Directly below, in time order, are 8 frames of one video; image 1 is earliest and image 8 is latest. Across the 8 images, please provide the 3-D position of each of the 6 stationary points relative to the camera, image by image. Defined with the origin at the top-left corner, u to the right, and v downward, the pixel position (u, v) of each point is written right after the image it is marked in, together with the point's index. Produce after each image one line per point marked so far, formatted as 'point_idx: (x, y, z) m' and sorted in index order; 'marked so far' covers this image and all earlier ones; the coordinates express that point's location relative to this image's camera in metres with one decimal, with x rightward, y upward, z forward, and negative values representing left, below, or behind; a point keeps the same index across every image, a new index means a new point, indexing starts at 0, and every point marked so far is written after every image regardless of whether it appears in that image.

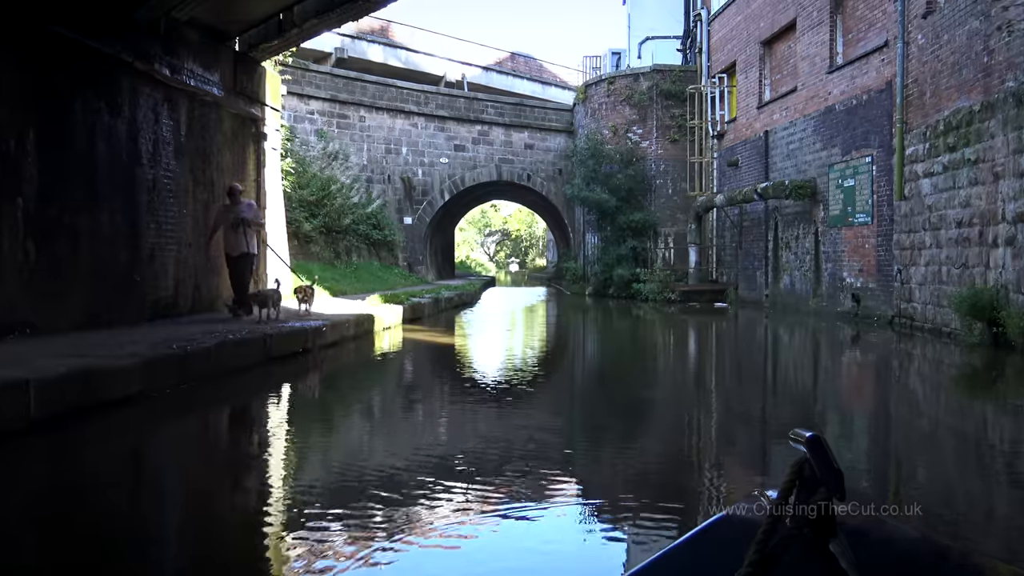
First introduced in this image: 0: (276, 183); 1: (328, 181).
0: (-3.6, +1.6, +11.2) m
1: (-4.2, +2.4, +16.6) m
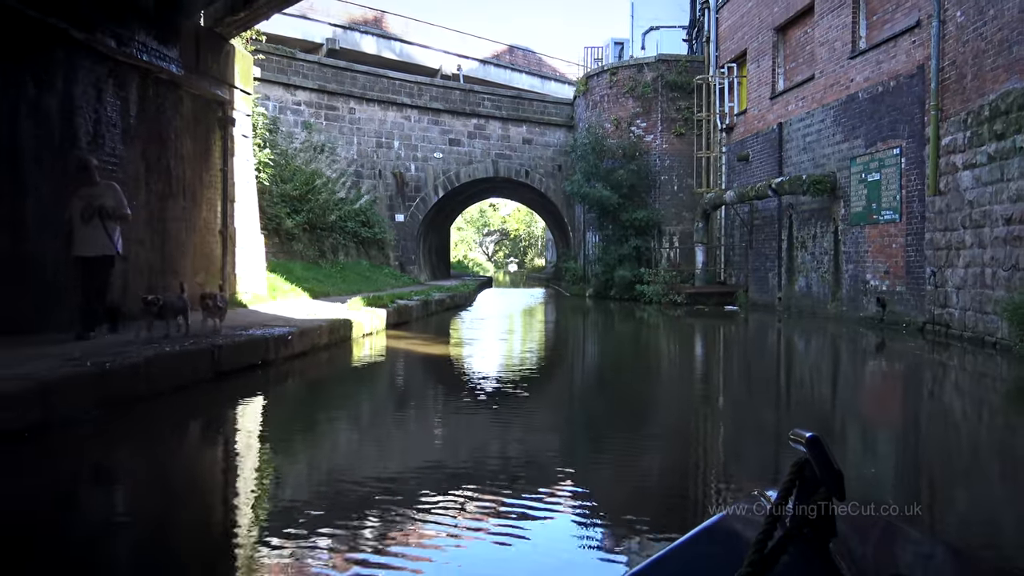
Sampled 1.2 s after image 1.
0: (-3.7, +1.6, +10.2) m
1: (-4.2, +2.4, +15.5) m
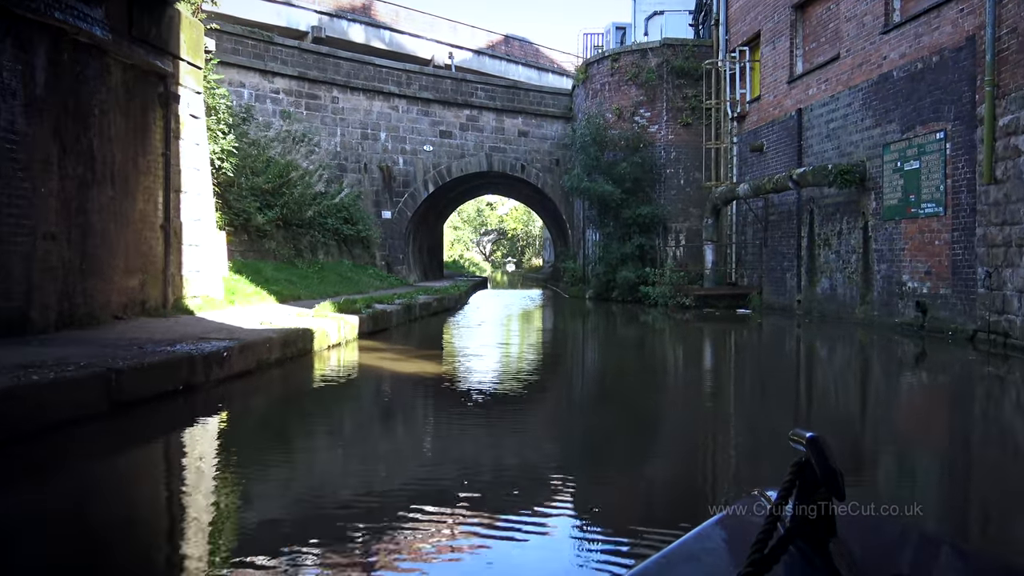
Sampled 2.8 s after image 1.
0: (-3.8, +1.5, +8.8) m
1: (-4.4, +2.4, +14.2) m
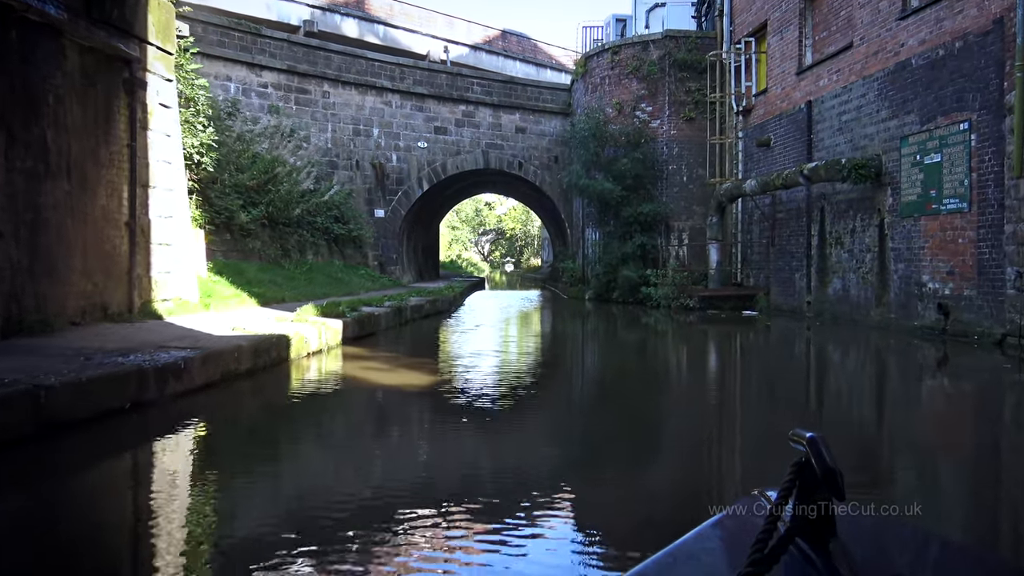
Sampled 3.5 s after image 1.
0: (-3.9, +1.5, +8.2) m
1: (-4.4, +2.3, +13.6) m
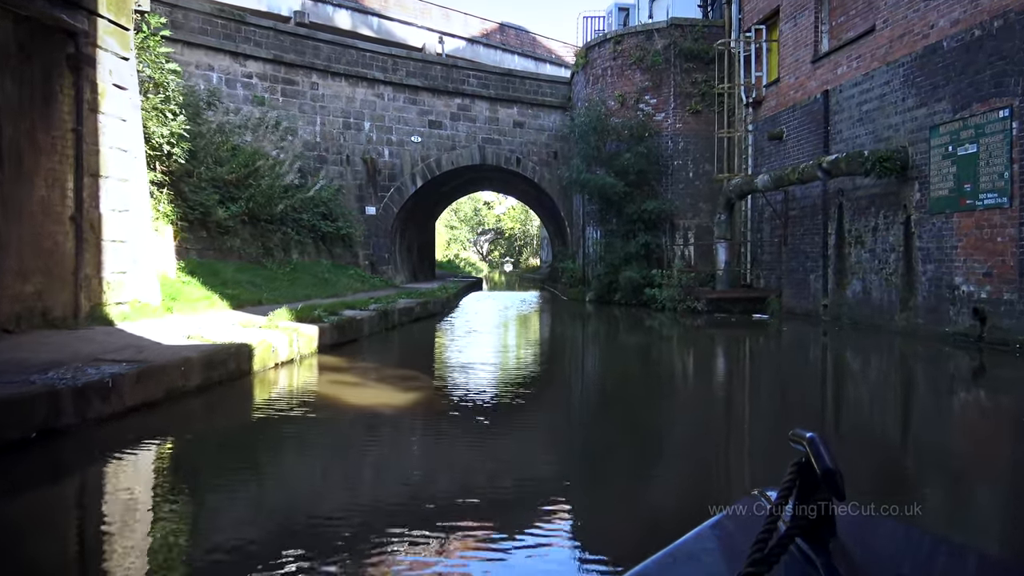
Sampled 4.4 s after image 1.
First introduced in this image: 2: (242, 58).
0: (-3.9, +1.5, +7.4) m
1: (-4.5, +2.3, +12.7) m
2: (-5.9, +5.0, +15.9) m
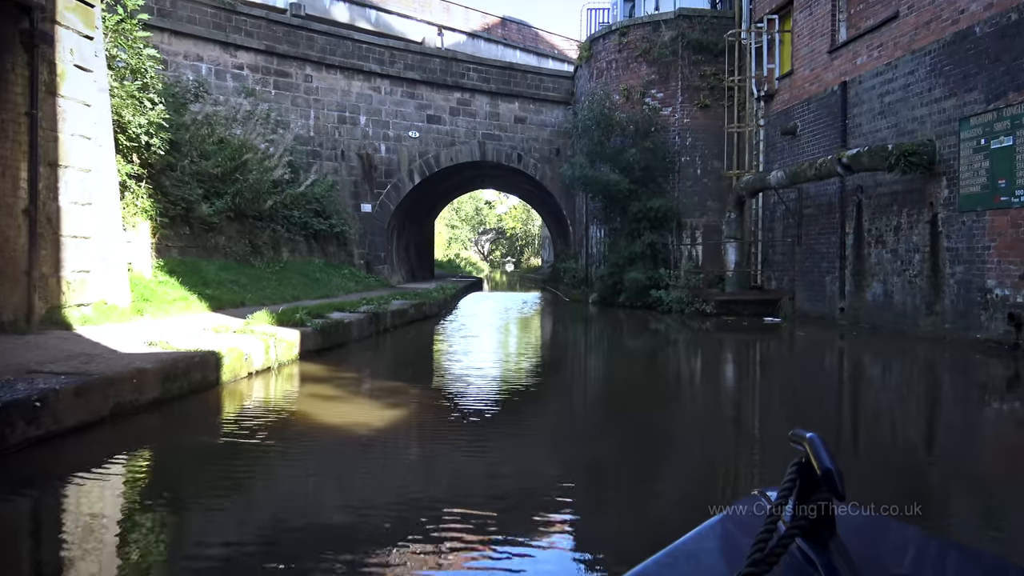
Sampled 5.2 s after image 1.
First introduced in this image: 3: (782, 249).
0: (-3.9, +1.5, +6.8) m
1: (-4.5, +2.3, +12.1) m
2: (-5.8, +5.0, +15.3) m
3: (+5.0, +0.7, +13.5) m
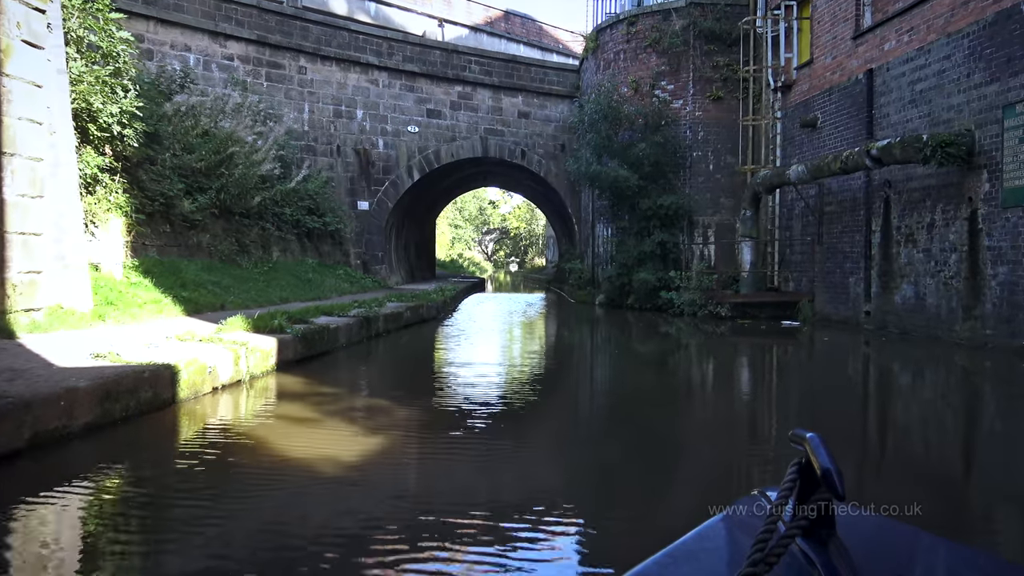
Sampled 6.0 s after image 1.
0: (-3.9, +1.5, +6.0) m
1: (-4.4, +2.3, +11.4) m
2: (-5.8, +5.0, +14.6) m
3: (+5.1, +0.7, +12.8) m
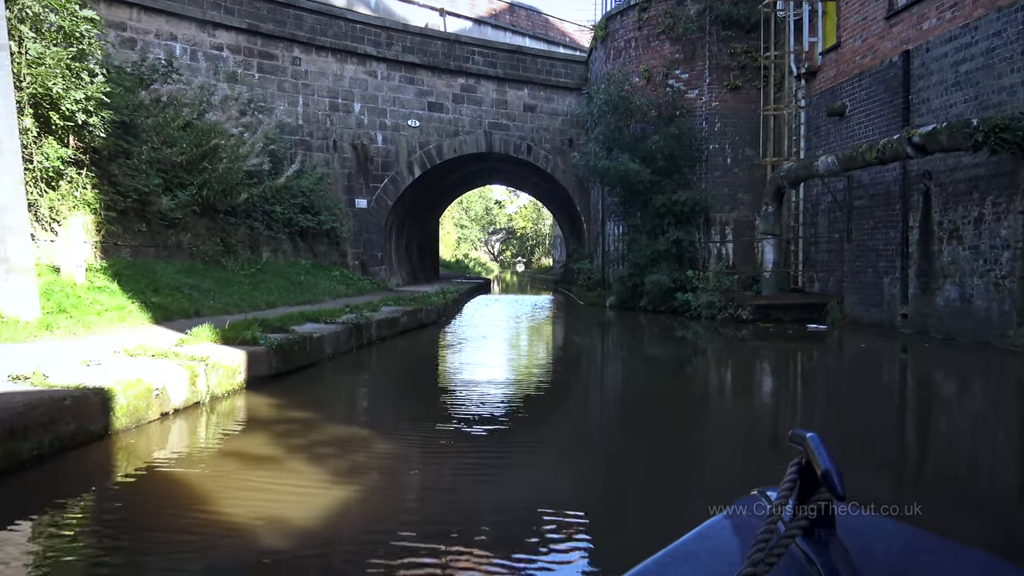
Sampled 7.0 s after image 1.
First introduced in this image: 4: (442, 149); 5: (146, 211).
0: (-3.9, +1.4, +5.3) m
1: (-4.4, +2.3, +10.6) m
2: (-5.7, +4.9, +13.8) m
3: (+5.1, +0.7, +11.9) m
4: (-1.6, +3.1, +16.5) m
5: (-4.7, +1.0, +9.4) m
